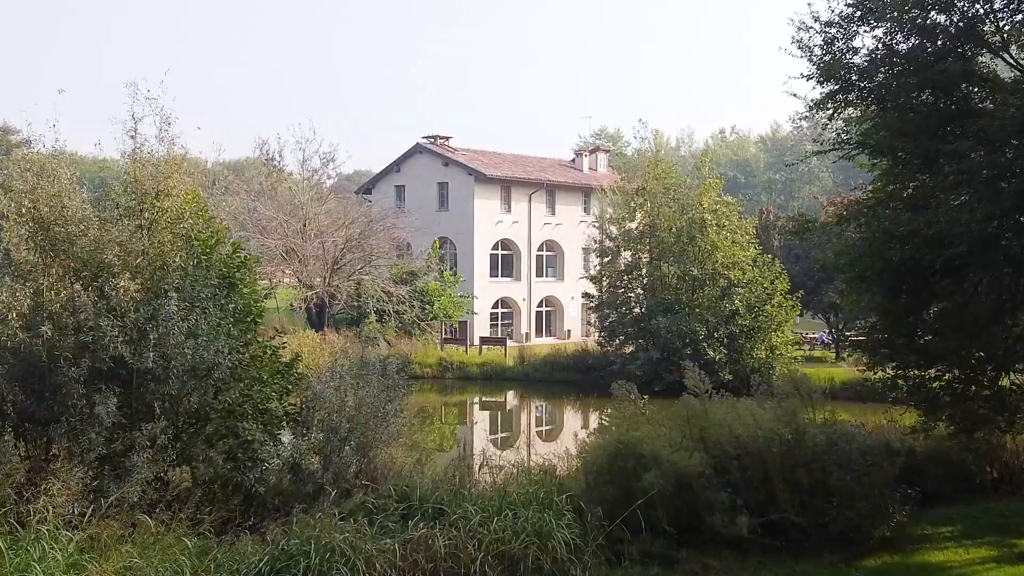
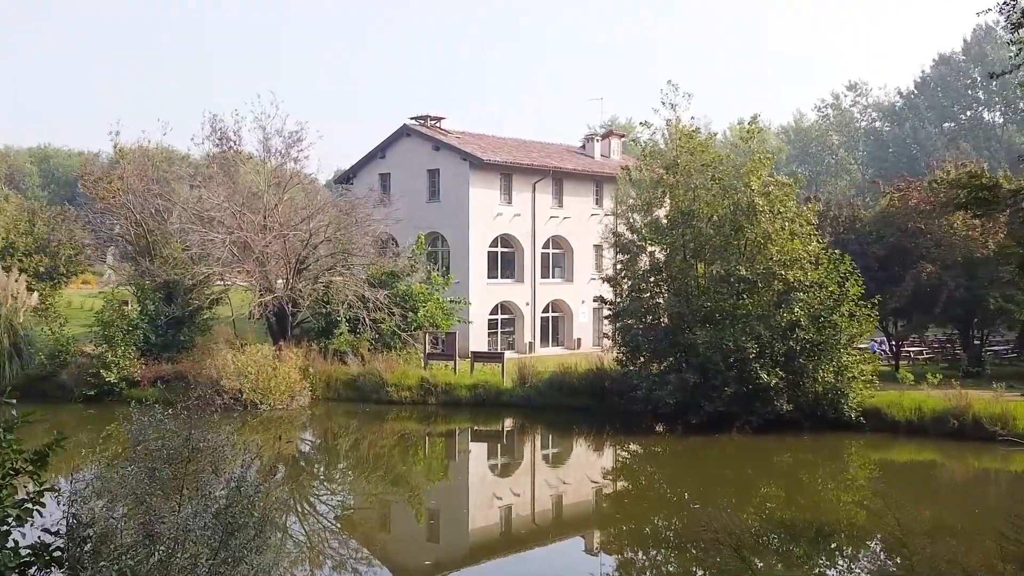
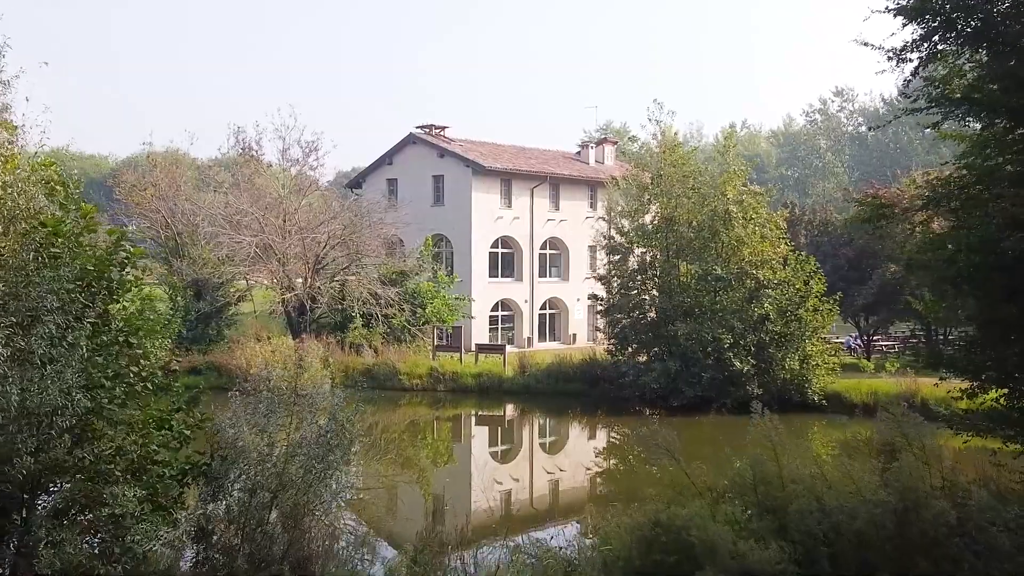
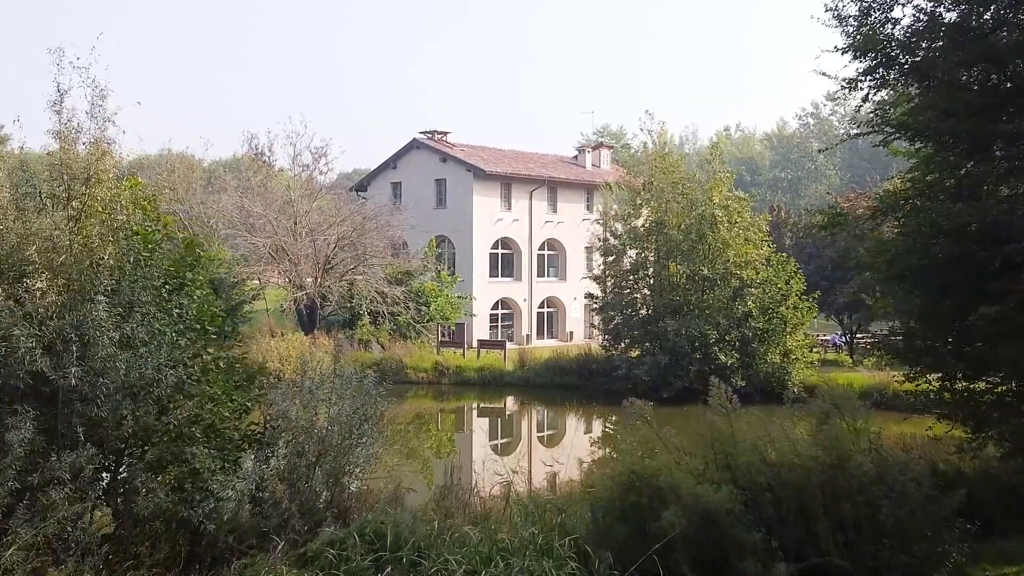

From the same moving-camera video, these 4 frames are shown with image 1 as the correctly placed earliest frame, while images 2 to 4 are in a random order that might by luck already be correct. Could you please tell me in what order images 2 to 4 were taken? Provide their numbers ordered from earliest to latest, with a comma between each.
4, 3, 2
